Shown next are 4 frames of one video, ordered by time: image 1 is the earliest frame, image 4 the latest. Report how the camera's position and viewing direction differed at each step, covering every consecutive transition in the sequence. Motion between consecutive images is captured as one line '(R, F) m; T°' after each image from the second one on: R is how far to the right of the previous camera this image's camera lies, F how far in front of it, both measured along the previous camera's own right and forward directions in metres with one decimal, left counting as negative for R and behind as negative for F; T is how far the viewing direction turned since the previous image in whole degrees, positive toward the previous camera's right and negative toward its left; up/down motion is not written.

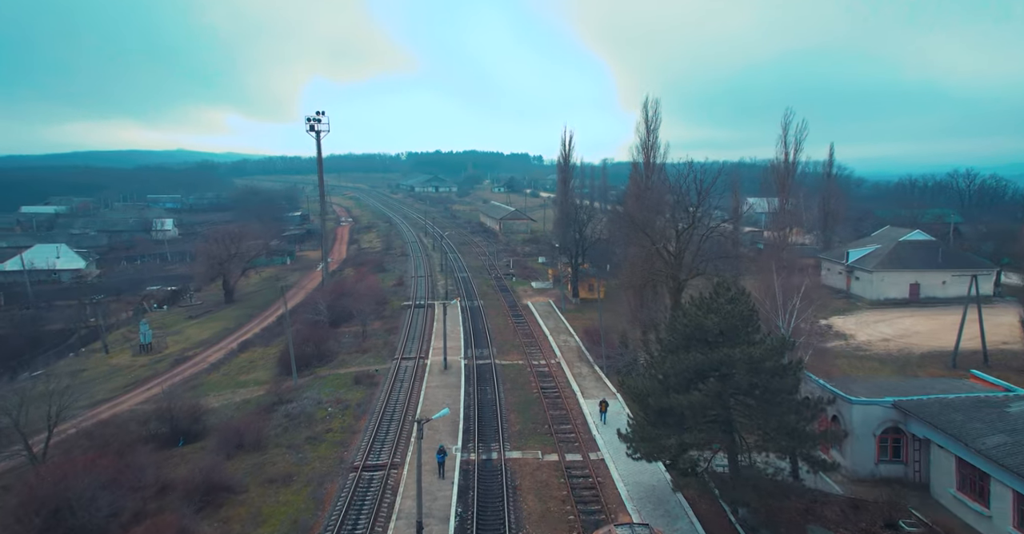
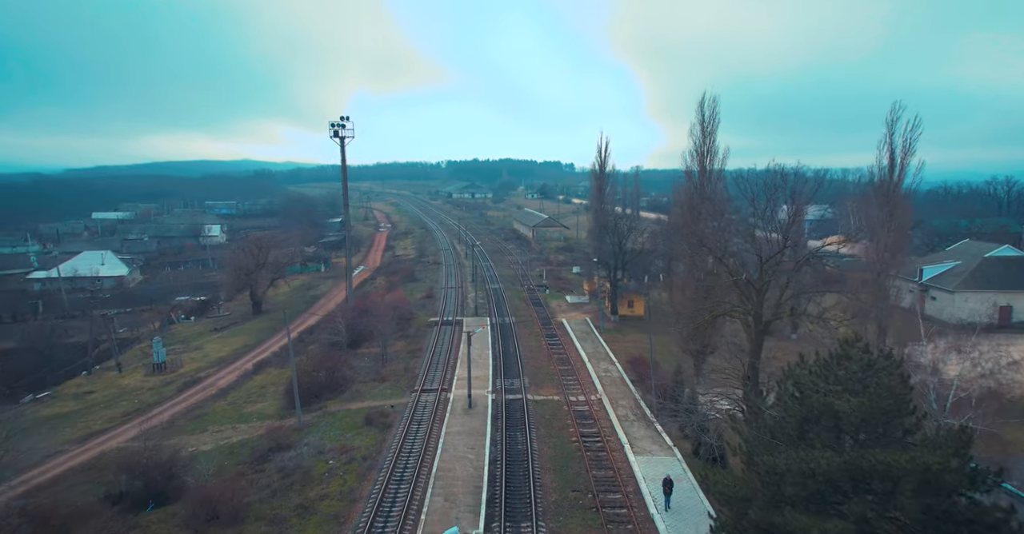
(-0.1, +2.1) m; -3°
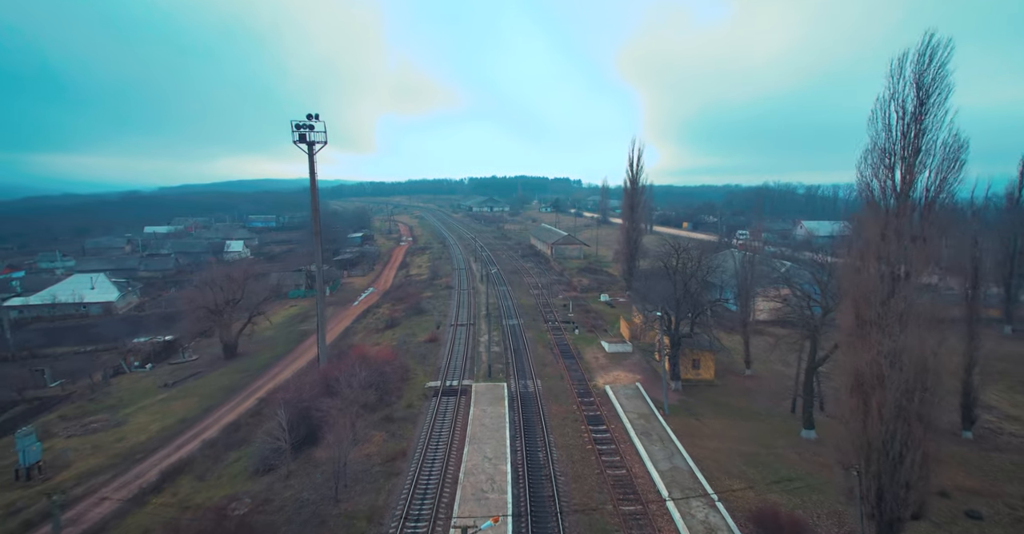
(-0.3, +7.5) m; -2°
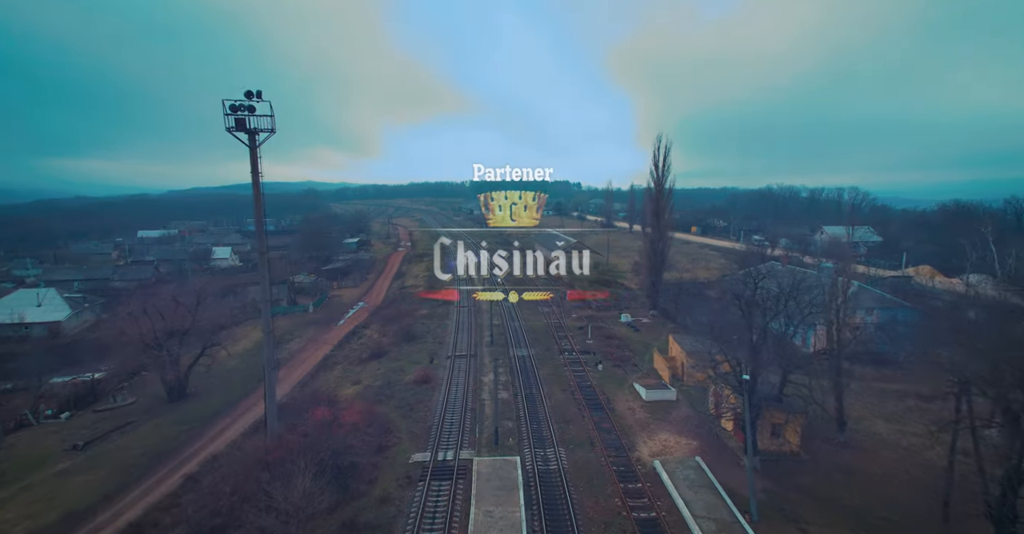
(-0.4, +5.9) m; 0°
